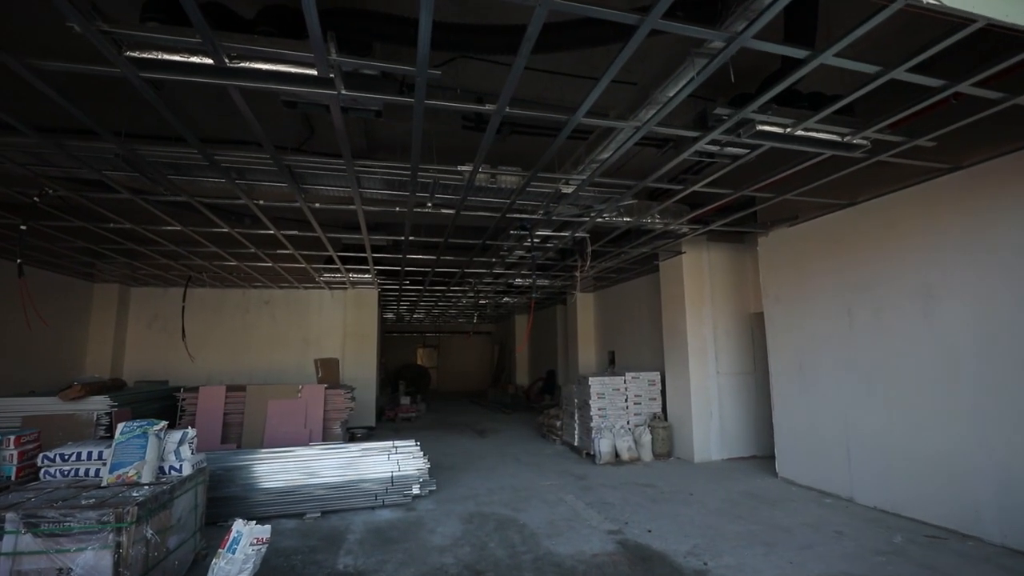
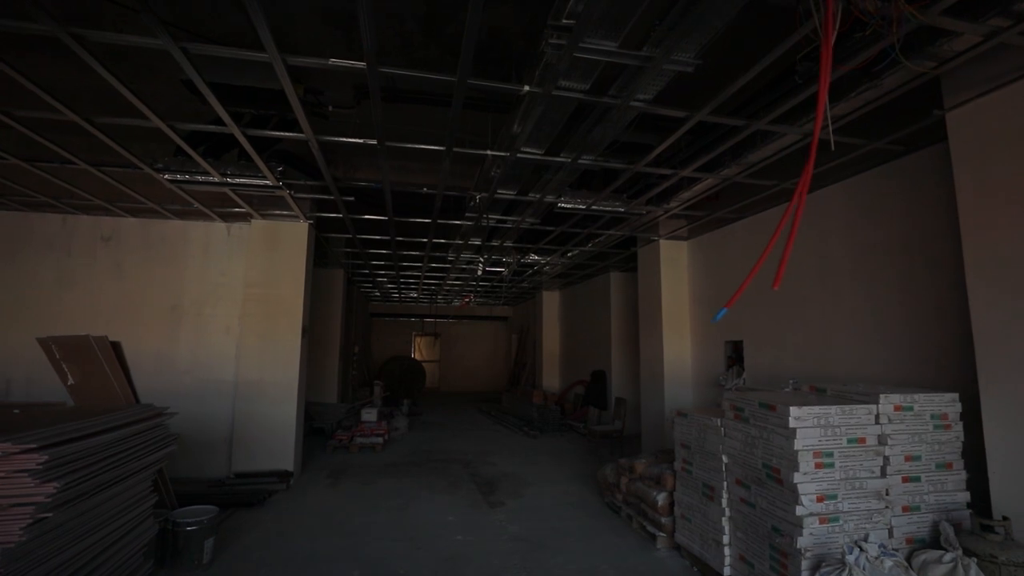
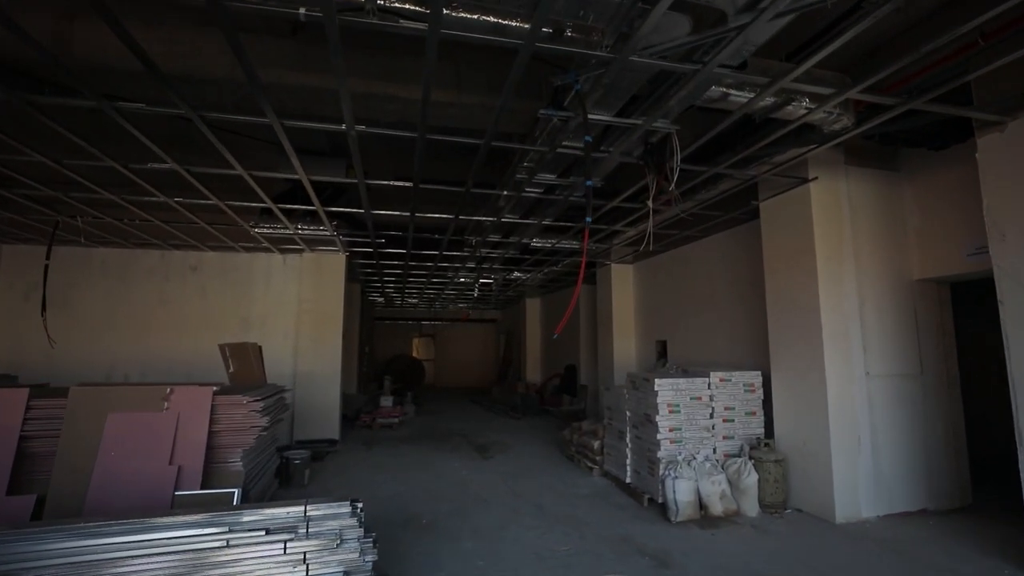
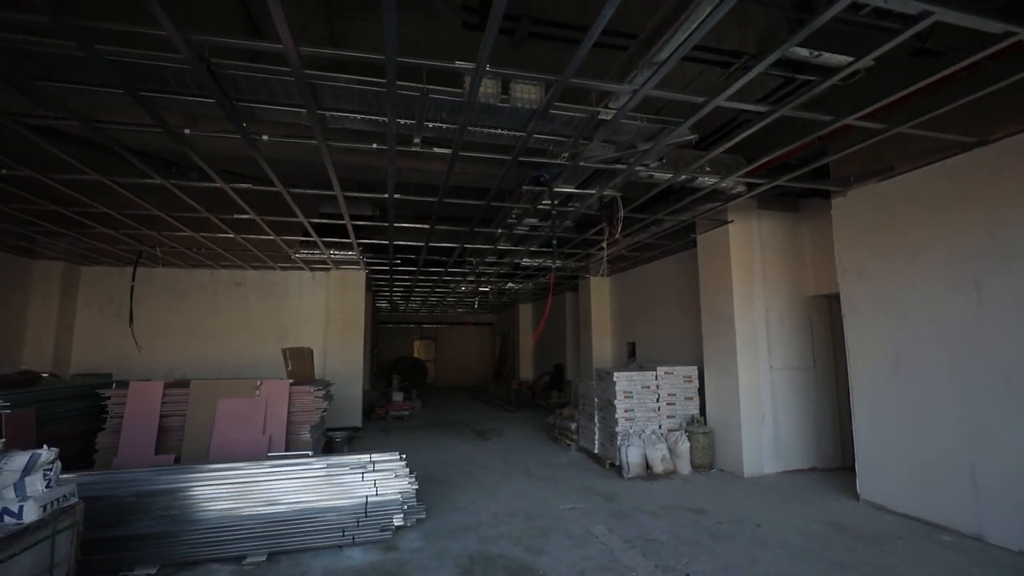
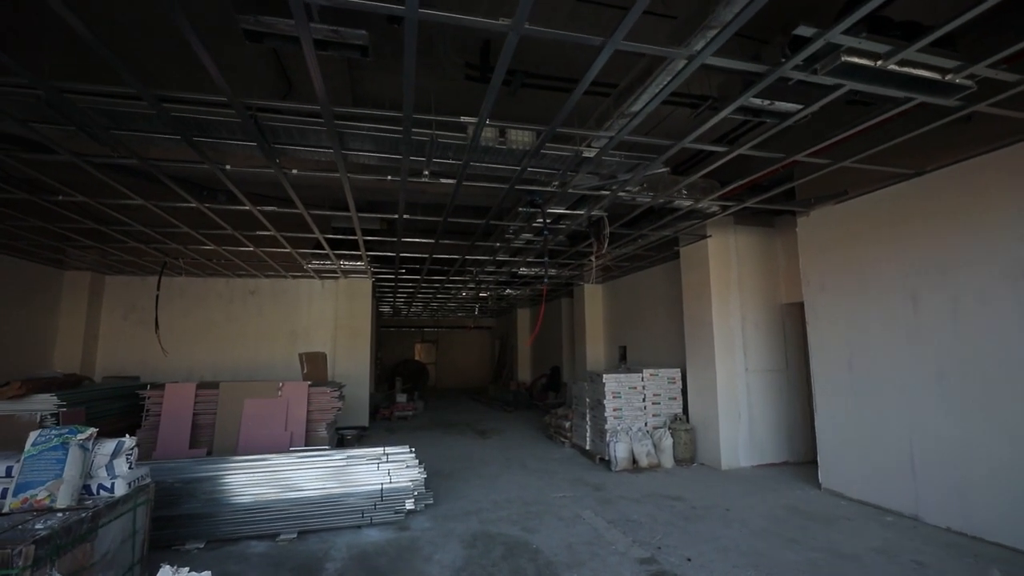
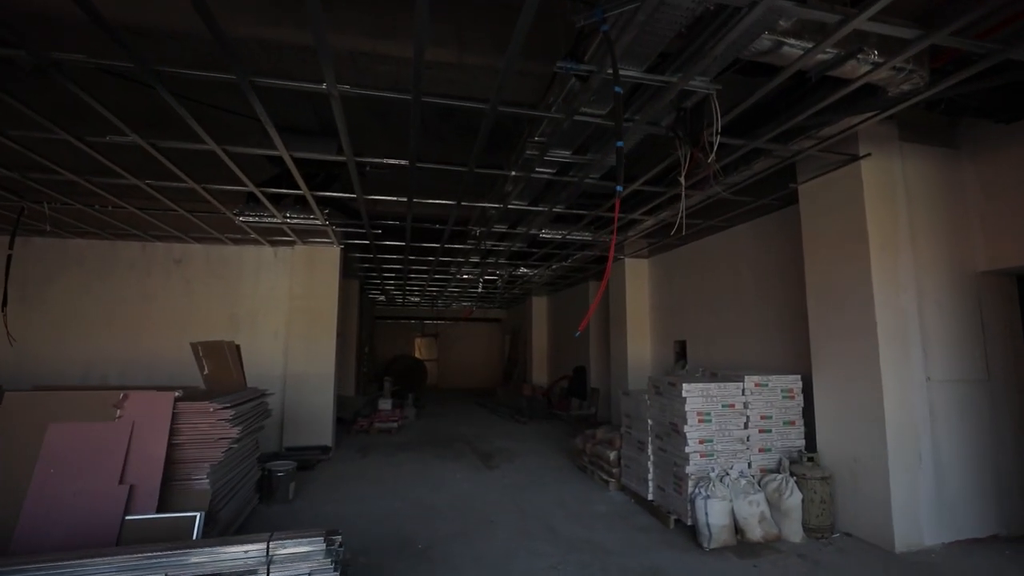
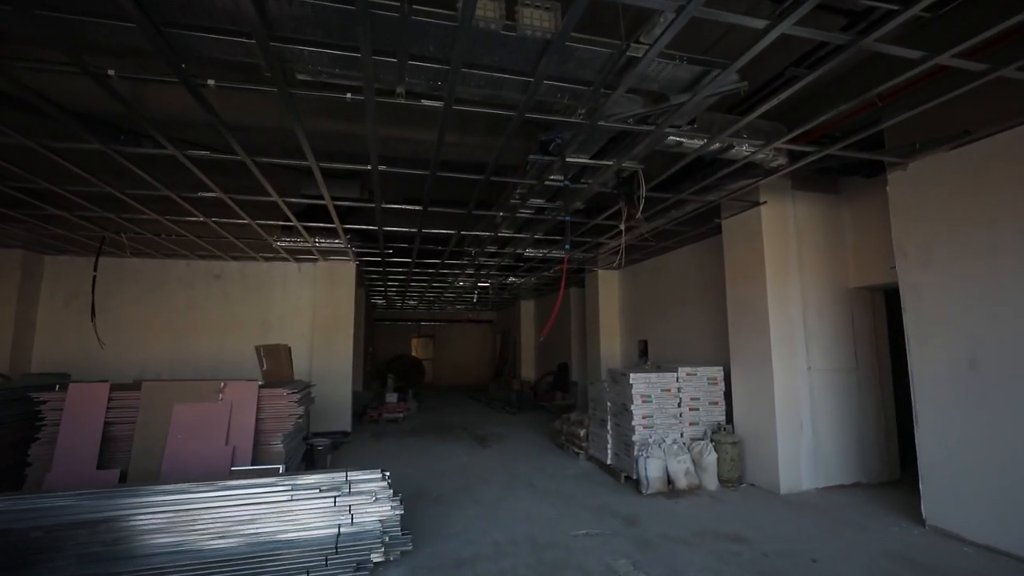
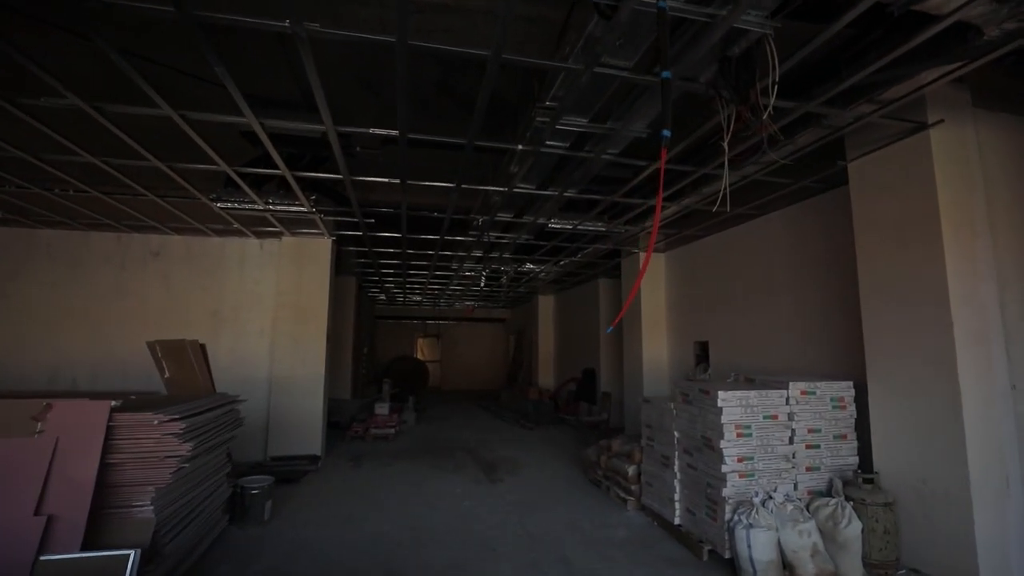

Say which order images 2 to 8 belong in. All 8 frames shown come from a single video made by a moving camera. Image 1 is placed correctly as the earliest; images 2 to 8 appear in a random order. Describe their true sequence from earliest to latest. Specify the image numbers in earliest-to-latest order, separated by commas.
5, 4, 7, 3, 6, 8, 2
